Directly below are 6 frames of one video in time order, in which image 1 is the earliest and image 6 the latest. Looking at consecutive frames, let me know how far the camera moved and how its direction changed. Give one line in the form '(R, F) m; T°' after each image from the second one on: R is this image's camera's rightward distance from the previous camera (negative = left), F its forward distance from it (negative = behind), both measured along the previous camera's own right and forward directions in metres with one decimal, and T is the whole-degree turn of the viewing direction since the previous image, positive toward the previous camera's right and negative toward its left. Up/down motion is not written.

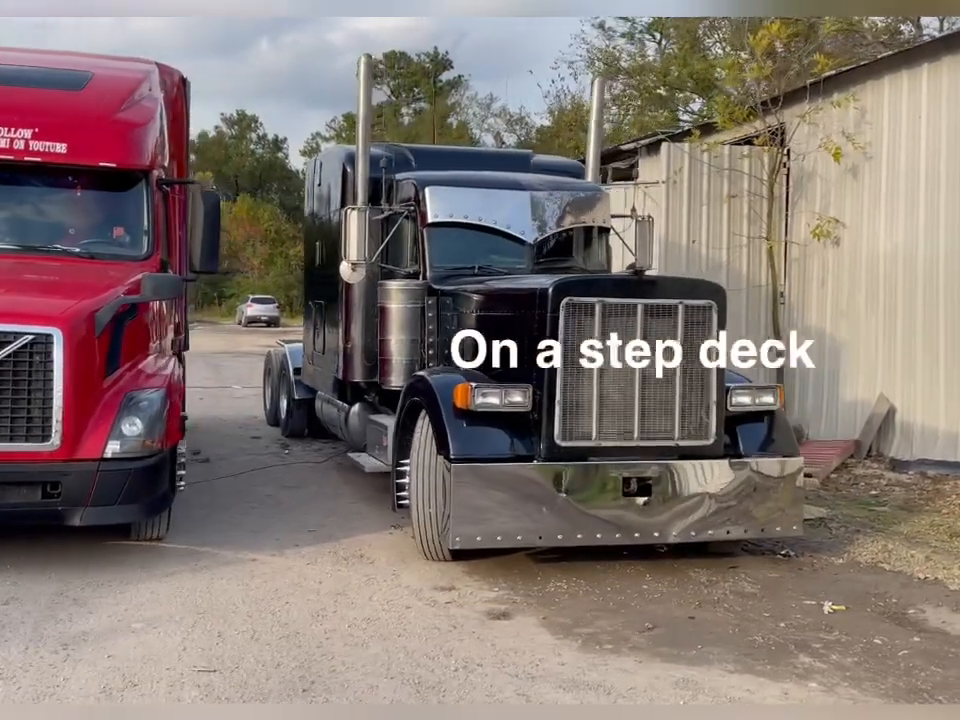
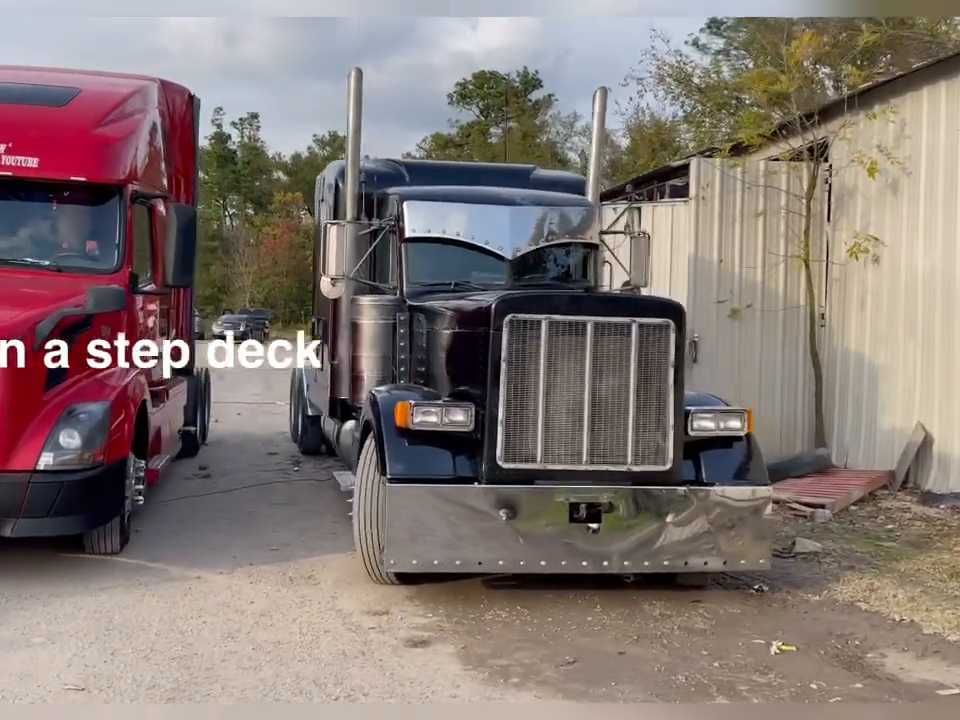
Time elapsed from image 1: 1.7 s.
(+0.8, +0.2) m; -5°
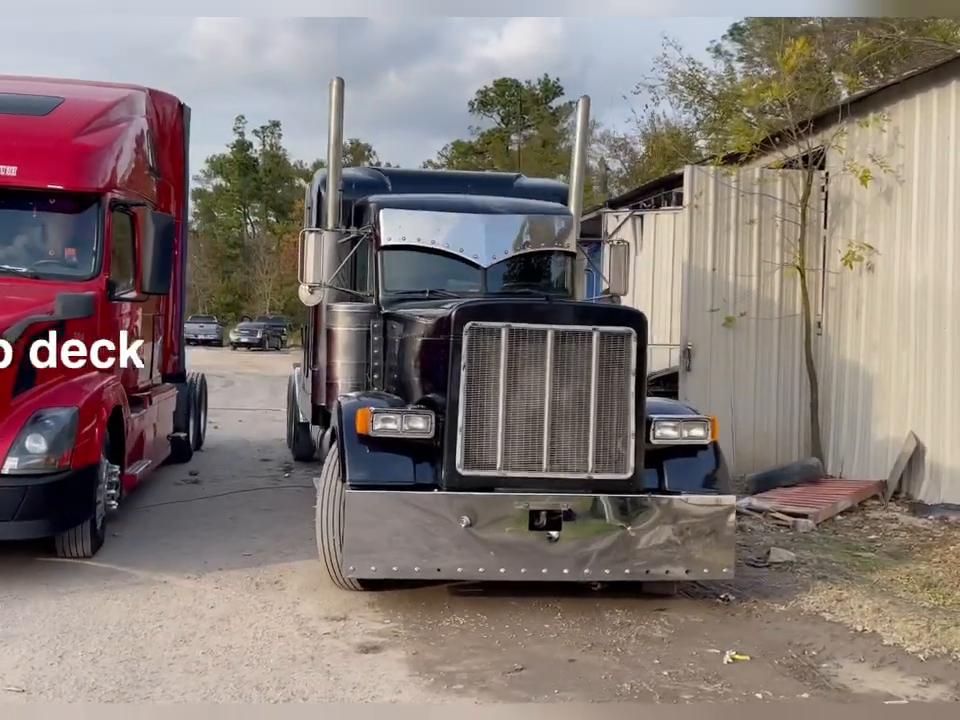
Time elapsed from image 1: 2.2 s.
(+0.3, 0.0) m; -1°
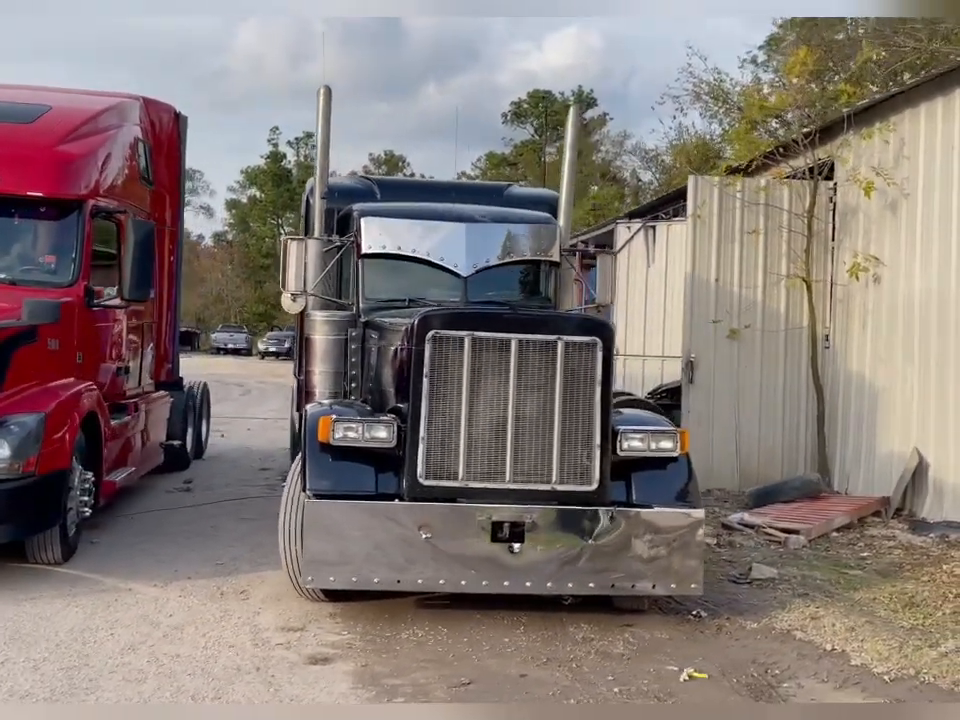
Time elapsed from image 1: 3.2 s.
(+0.4, +0.1) m; -2°
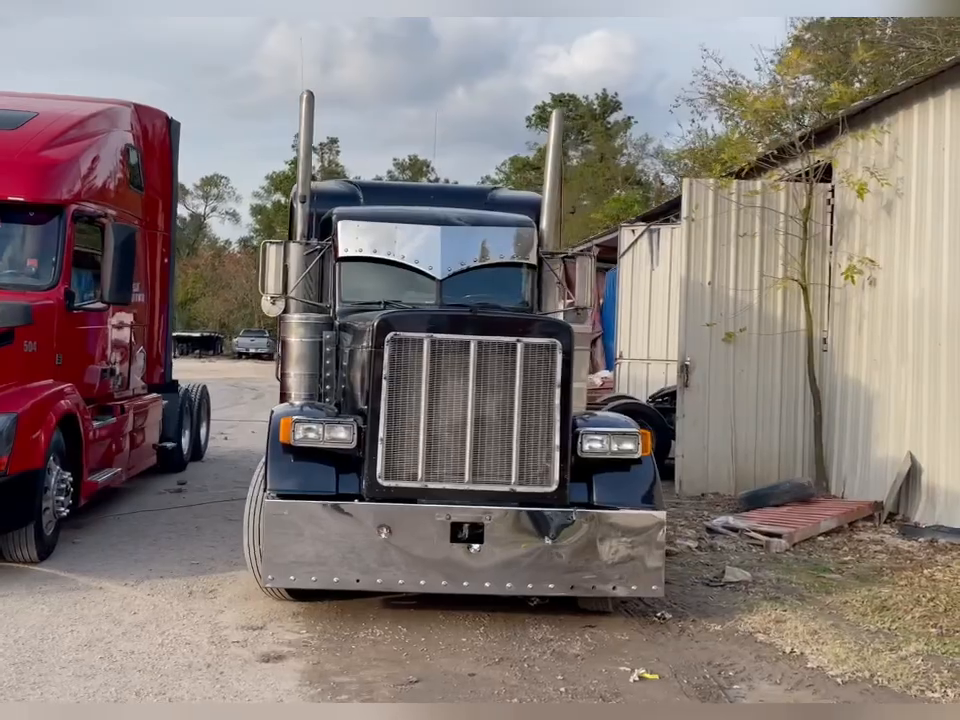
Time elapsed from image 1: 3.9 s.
(+0.4, 0.0) m; -2°
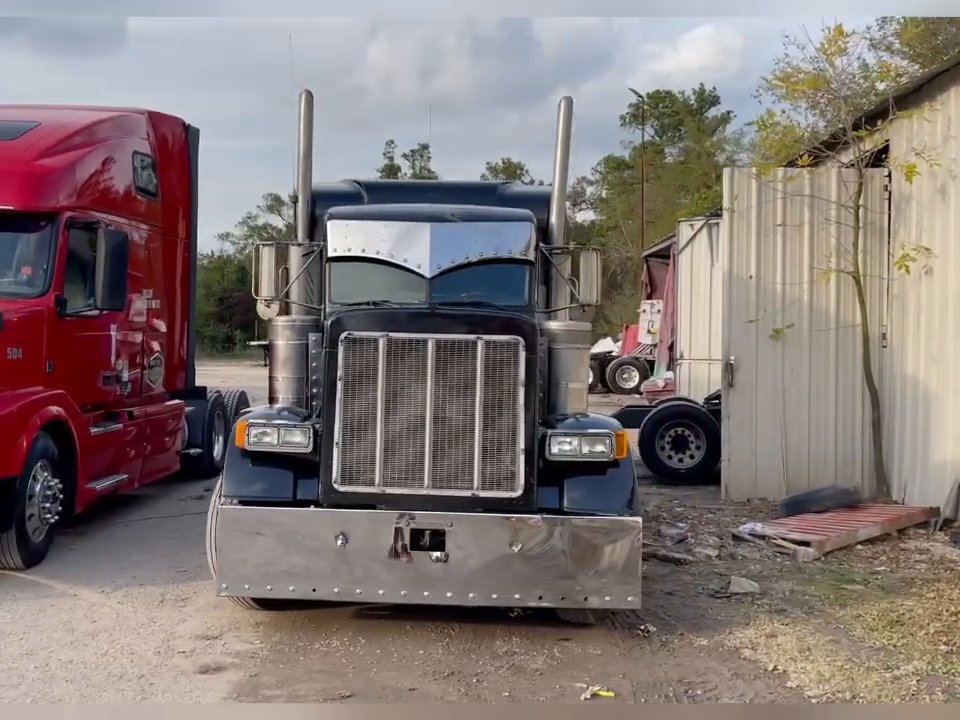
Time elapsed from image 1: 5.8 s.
(+0.8, +0.3) m; -6°
